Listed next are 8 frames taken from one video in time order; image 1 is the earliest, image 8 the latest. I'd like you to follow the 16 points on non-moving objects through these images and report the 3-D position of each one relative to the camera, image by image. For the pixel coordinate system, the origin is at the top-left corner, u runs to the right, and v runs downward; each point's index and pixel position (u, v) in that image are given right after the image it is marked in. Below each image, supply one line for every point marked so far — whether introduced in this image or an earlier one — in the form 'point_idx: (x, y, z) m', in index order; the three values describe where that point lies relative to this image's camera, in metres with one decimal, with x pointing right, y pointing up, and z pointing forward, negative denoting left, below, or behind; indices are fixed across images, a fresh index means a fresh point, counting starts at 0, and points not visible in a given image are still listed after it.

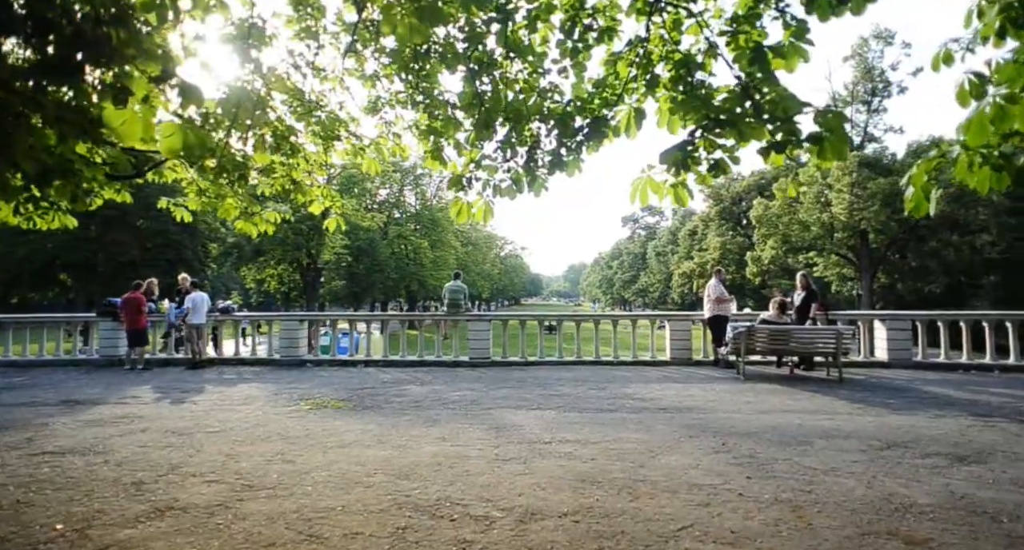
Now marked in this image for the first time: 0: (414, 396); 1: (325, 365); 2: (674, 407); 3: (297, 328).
0: (-1.6, -1.9, +9.5) m
1: (-4.2, -2.0, +13.4) m
2: (+2.2, -1.8, +8.1) m
3: (-5.0, -1.2, +13.7) m
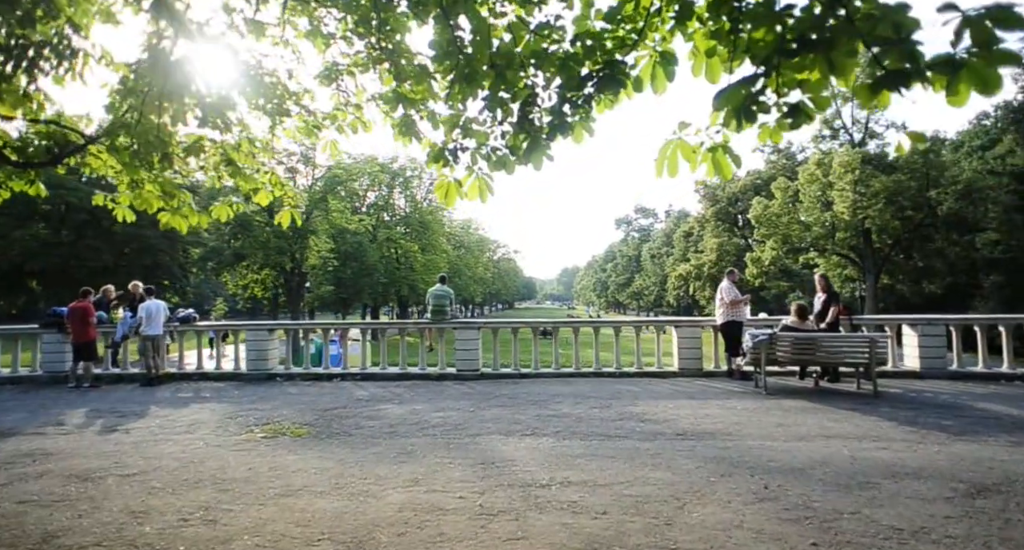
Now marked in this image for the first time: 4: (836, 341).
0: (-1.7, -2.0, +8.2) m
1: (-4.4, -2.1, +12.1) m
2: (+2.1, -1.8, +6.9) m
3: (-5.1, -1.3, +12.4) m
4: (+4.9, -1.0, +9.0) m
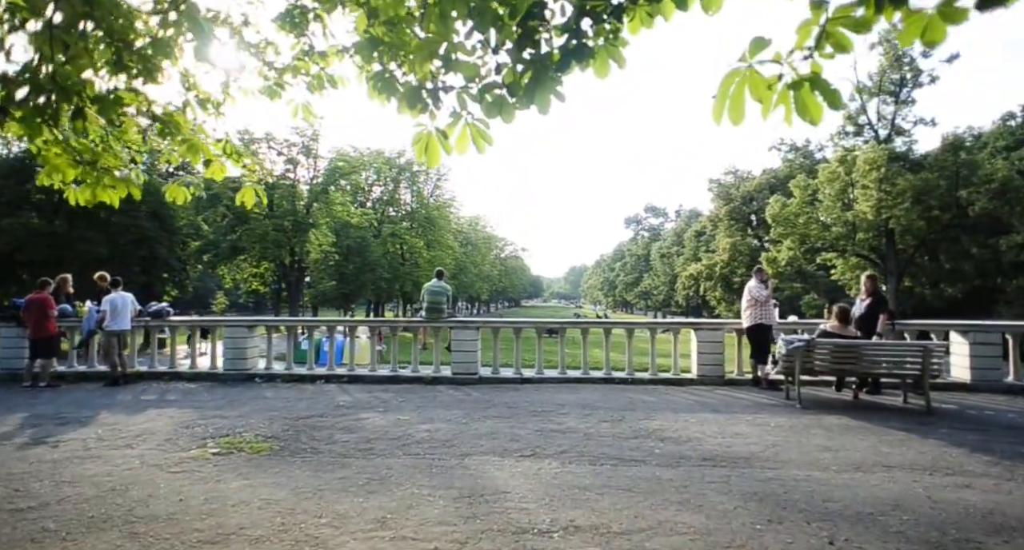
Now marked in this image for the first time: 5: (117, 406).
0: (-1.7, -1.9, +7.2) m
1: (-4.3, -2.0, +11.1) m
2: (+2.1, -1.8, +5.7) m
3: (-5.1, -1.2, +11.4) m
4: (+4.9, -1.0, +7.9) m
5: (-5.6, -1.9, +8.6) m
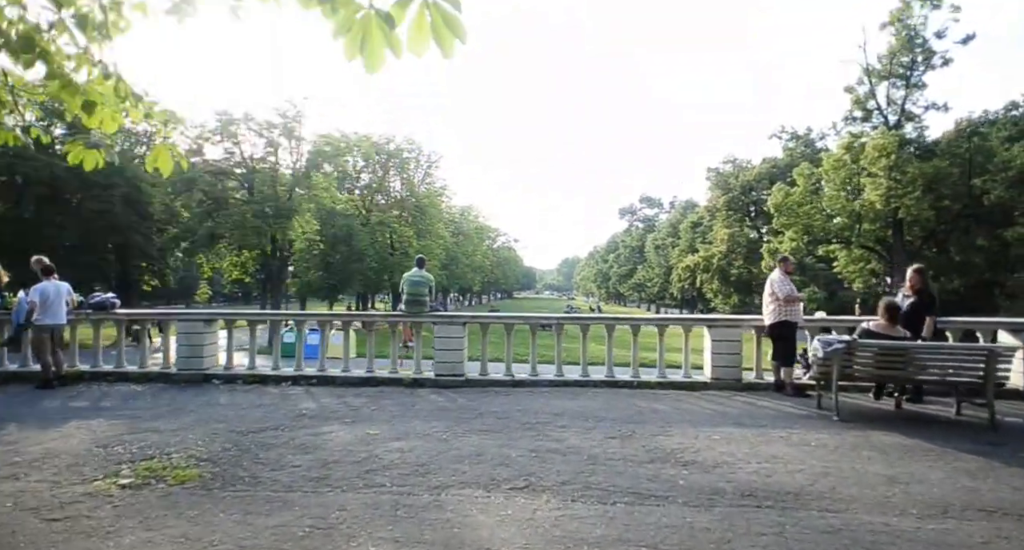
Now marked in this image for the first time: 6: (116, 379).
0: (-1.8, -1.7, +5.9) m
1: (-4.5, -1.8, +9.8) m
2: (+2.0, -1.7, +4.5) m
3: (-5.3, -1.0, +10.1) m
4: (+4.8, -0.9, +6.7) m
5: (-5.8, -1.7, +7.3) m
6: (-6.5, -1.7, +9.8) m
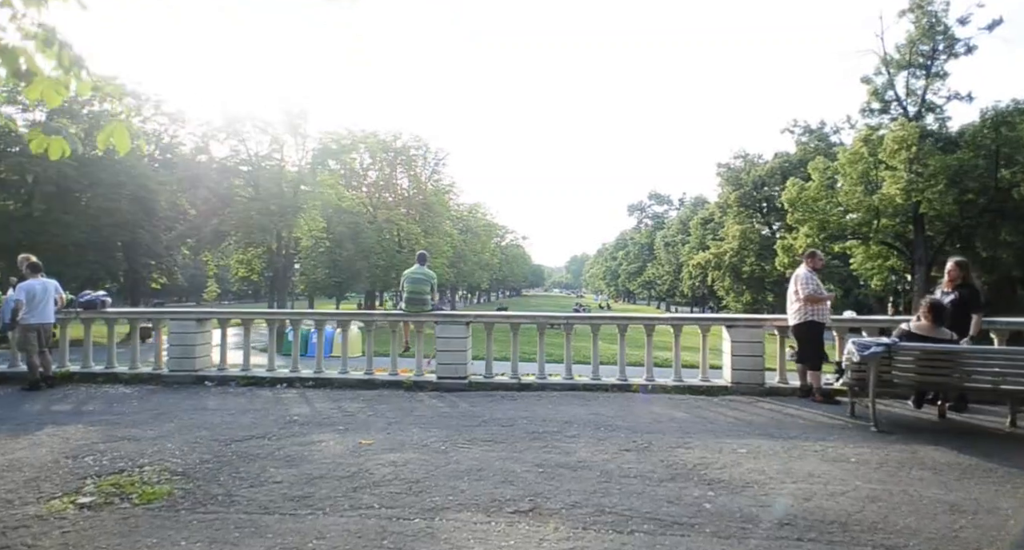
0: (-1.8, -1.7, +5.4) m
1: (-4.4, -1.7, +9.3) m
2: (+2.0, -1.7, +4.0) m
3: (-5.2, -0.9, +9.6) m
4: (+4.9, -0.9, +6.1) m
5: (-5.7, -1.7, +6.8) m
6: (-6.4, -1.6, +9.3) m
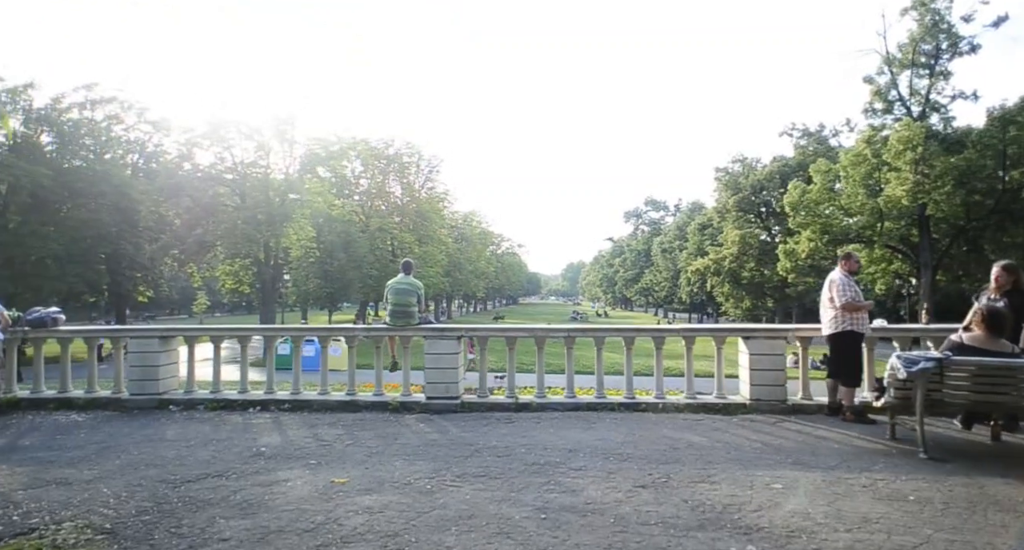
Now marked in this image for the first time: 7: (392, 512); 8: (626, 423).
0: (-1.8, -1.8, +4.5) m
1: (-4.4, -1.9, +8.5) m
2: (+2.0, -1.7, +3.1) m
3: (-5.2, -1.1, +8.7) m
4: (+4.8, -0.9, +5.3) m
5: (-5.7, -1.8, +5.9) m
6: (-6.4, -1.9, +8.4) m
7: (-0.9, -1.8, +4.6) m
8: (+1.4, -1.8, +7.3) m
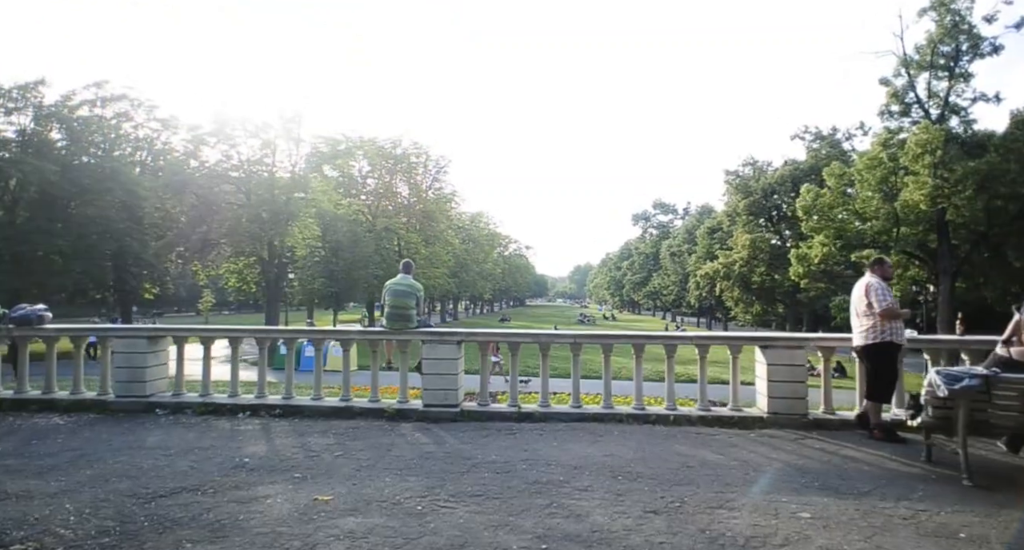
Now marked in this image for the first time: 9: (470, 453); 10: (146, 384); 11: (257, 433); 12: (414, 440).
0: (-1.8, -1.8, +4.1) m
1: (-4.4, -1.9, +8.1) m
2: (+1.9, -1.7, +2.7) m
3: (-5.2, -1.1, +8.3) m
4: (+4.8, -1.0, +4.8) m
5: (-5.7, -1.8, +5.5) m
6: (-6.4, -1.8, +8.1) m
7: (-0.9, -1.8, +4.1) m
8: (+1.4, -1.9, +6.9) m
9: (-0.4, -1.9, +6.3) m
10: (-5.1, -1.5, +8.3) m
11: (-3.0, -1.9, +7.1) m
12: (-1.1, -1.9, +6.8) m
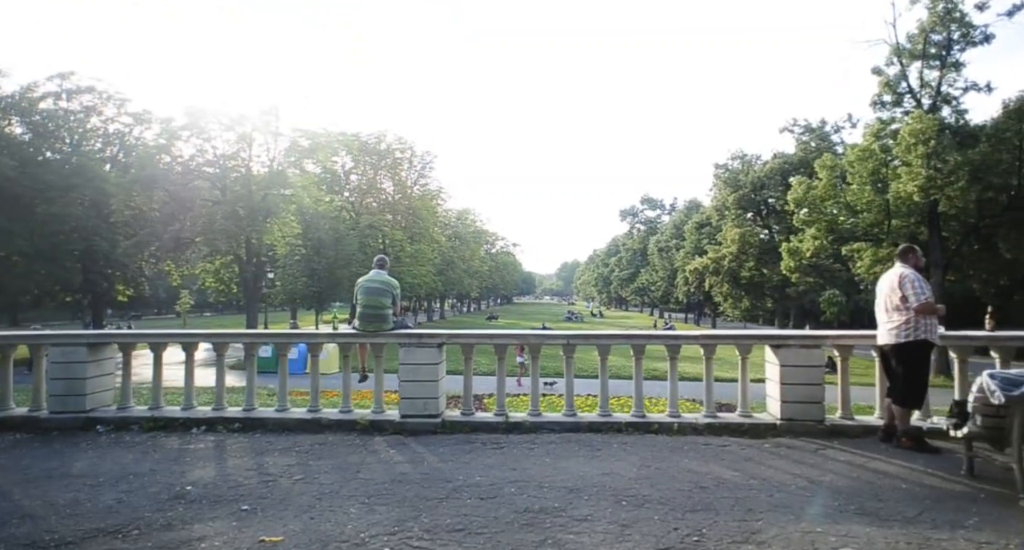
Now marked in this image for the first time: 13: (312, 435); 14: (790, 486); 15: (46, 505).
0: (-1.9, -1.8, +3.3) m
1: (-4.6, -1.9, +7.2) m
2: (+1.9, -1.7, +1.9) m
3: (-5.3, -1.1, +7.4) m
4: (+4.7, -0.9, +4.1) m
5: (-5.8, -1.8, +4.6) m
6: (-6.6, -1.8, +7.1) m
7: (-1.0, -1.8, +3.3) m
8: (+1.3, -1.8, +6.1) m
9: (-0.6, -1.8, +5.5) m
10: (-5.3, -1.5, +7.4) m
11: (-3.2, -1.9, +6.2) m
12: (-1.3, -1.8, +6.0) m
13: (-2.3, -1.9, +6.9) m
14: (+2.3, -1.7, +4.9) m
15: (-3.6, -1.8, +4.6) m
